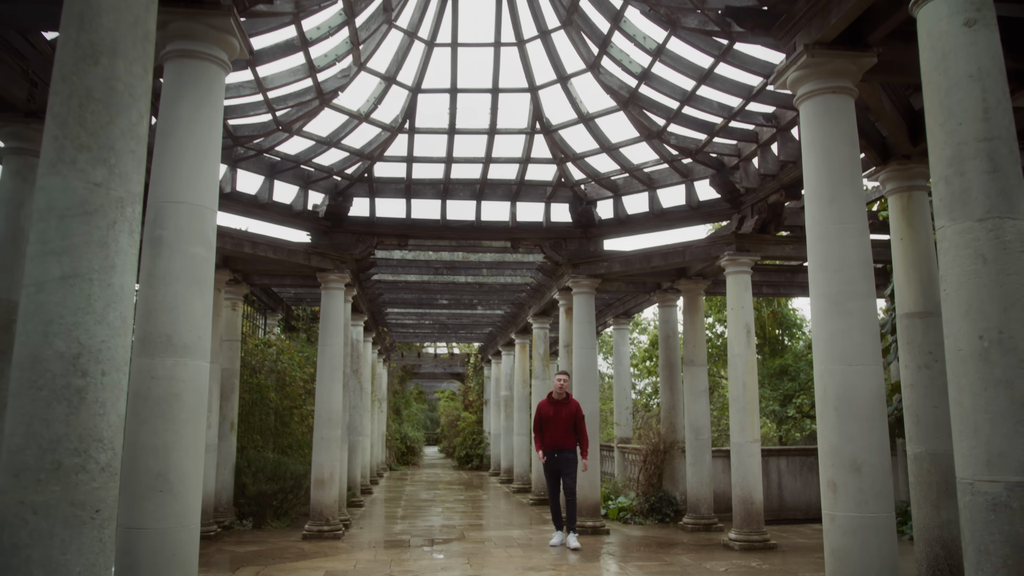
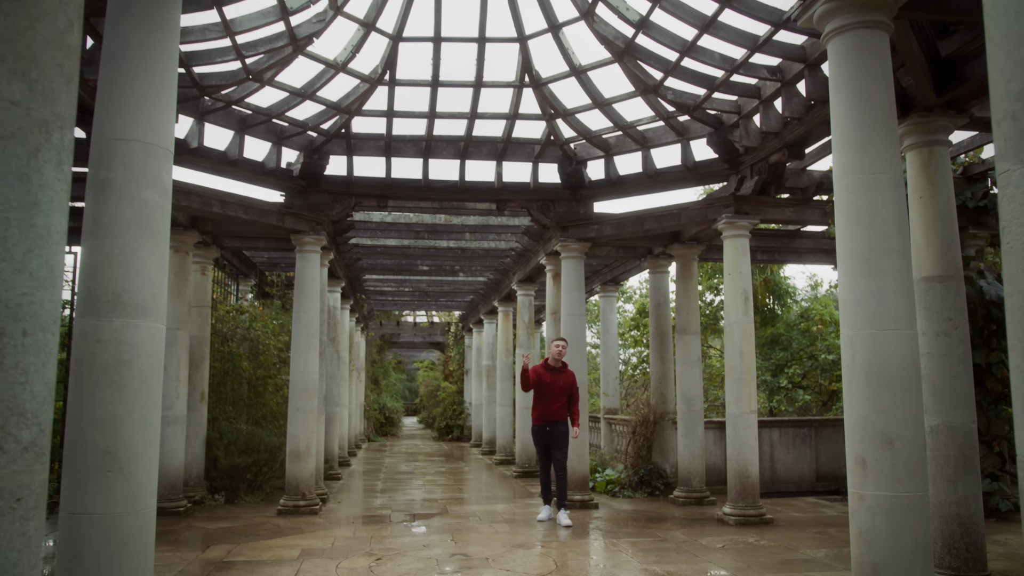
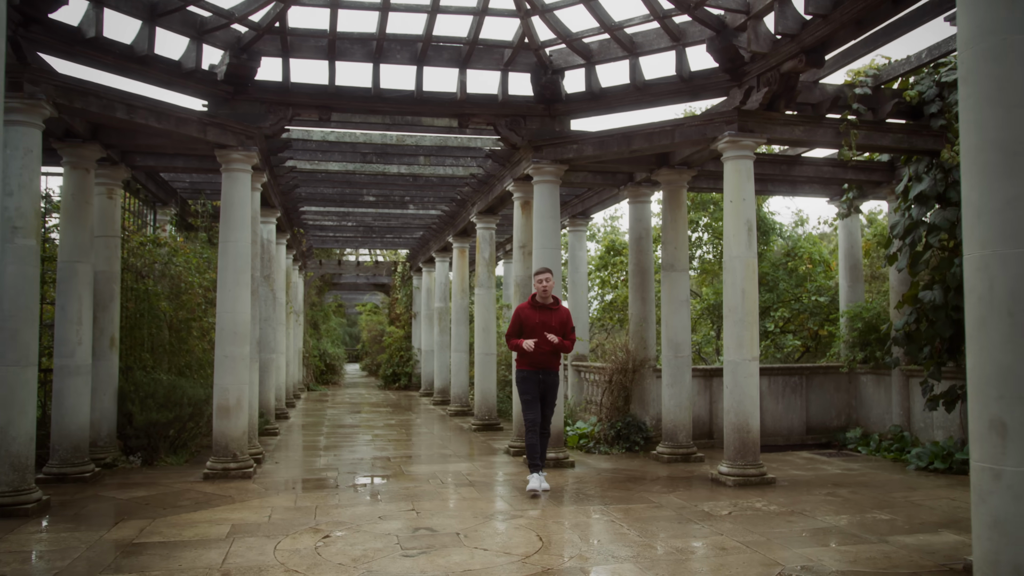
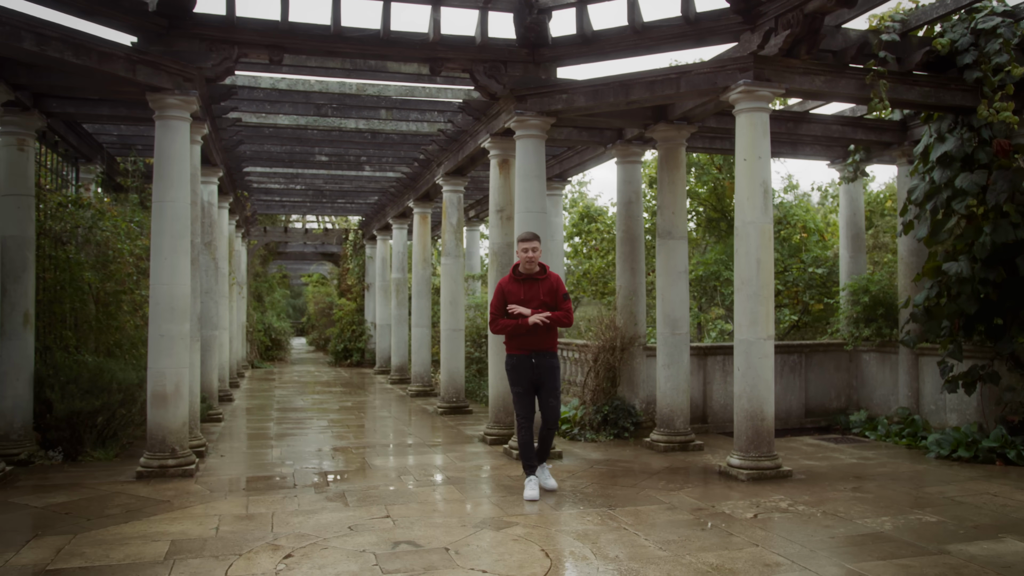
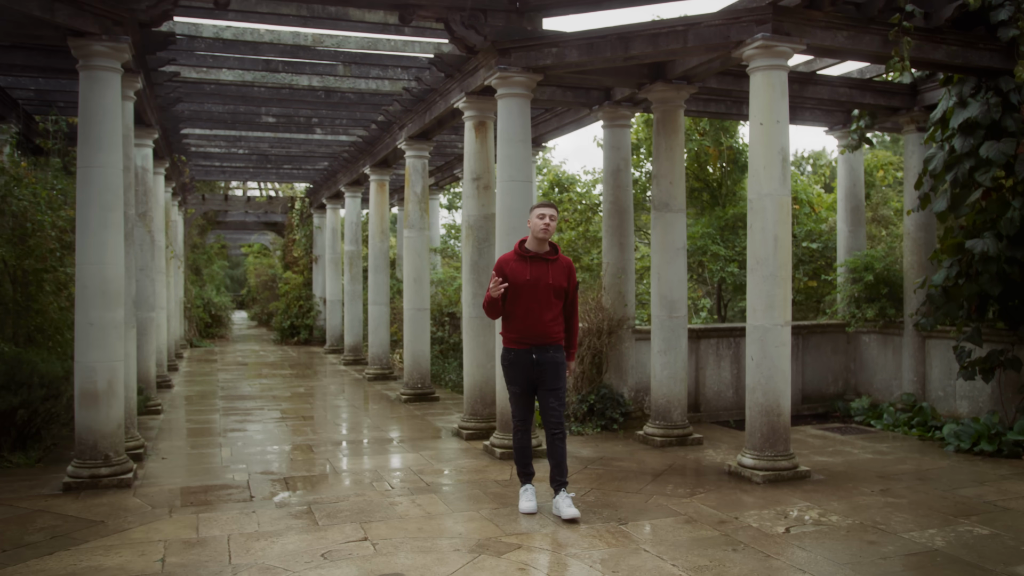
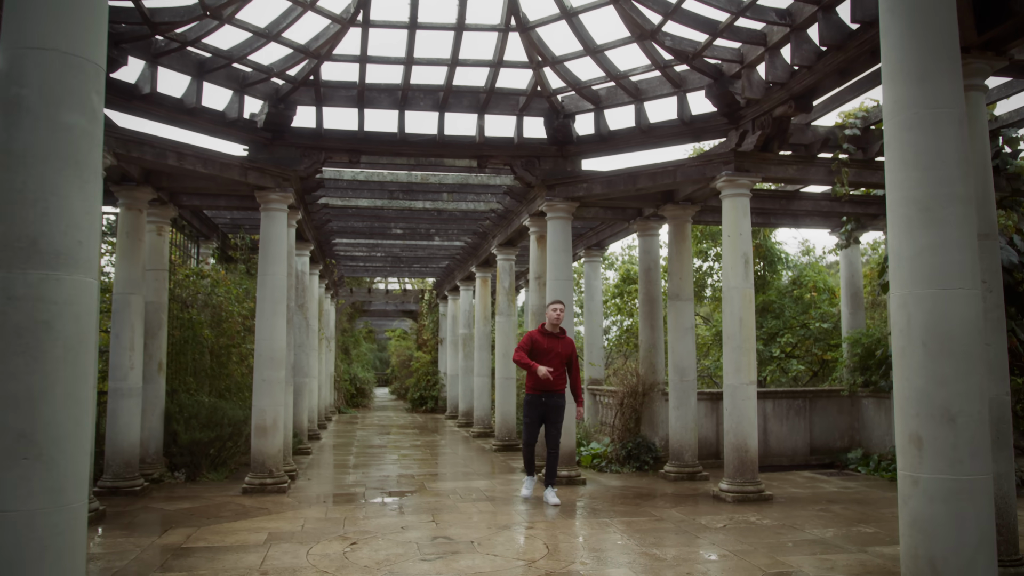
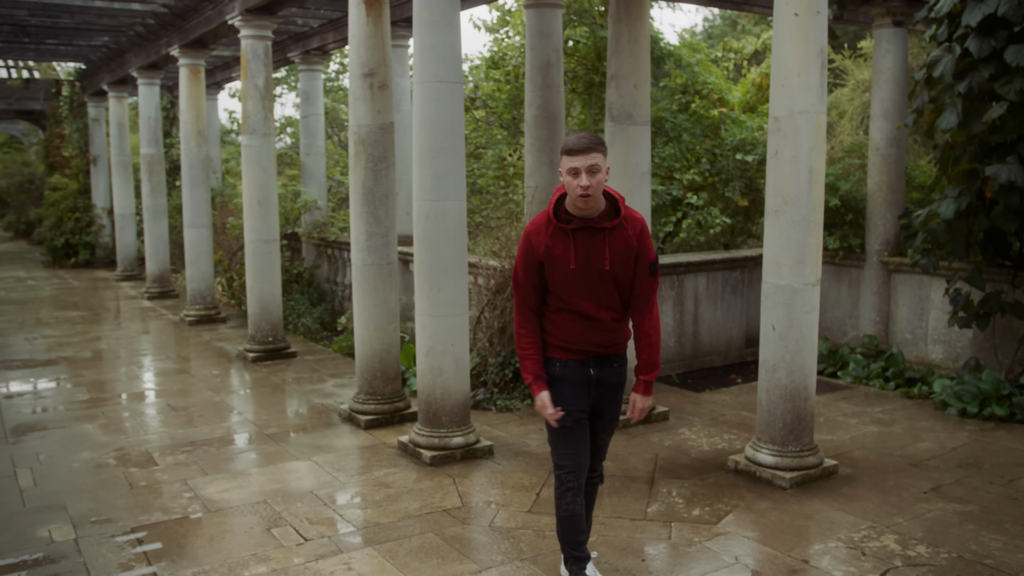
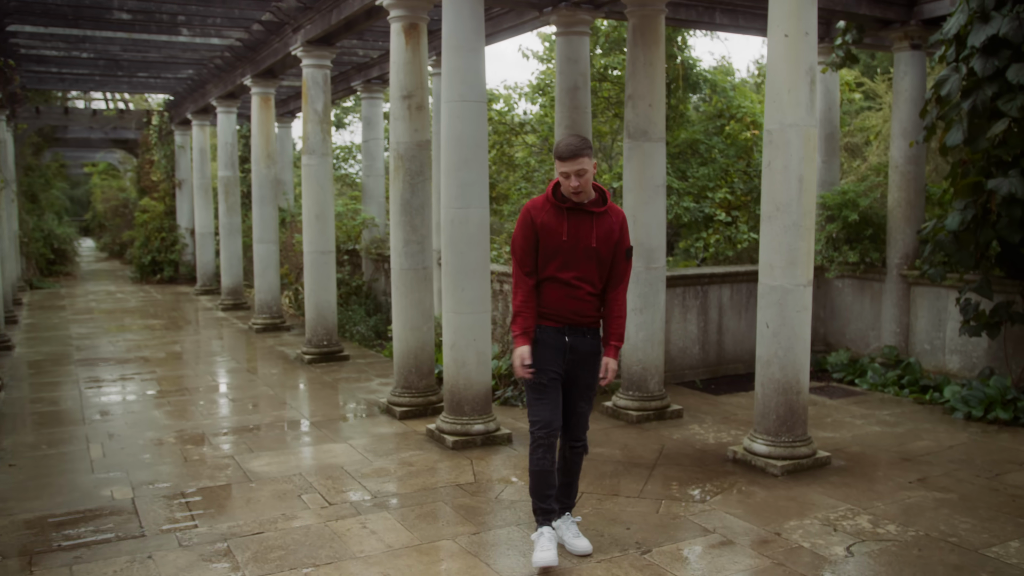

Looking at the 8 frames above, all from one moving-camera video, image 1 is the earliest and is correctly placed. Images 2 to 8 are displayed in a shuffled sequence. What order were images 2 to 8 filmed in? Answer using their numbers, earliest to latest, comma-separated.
2, 6, 3, 4, 5, 8, 7
